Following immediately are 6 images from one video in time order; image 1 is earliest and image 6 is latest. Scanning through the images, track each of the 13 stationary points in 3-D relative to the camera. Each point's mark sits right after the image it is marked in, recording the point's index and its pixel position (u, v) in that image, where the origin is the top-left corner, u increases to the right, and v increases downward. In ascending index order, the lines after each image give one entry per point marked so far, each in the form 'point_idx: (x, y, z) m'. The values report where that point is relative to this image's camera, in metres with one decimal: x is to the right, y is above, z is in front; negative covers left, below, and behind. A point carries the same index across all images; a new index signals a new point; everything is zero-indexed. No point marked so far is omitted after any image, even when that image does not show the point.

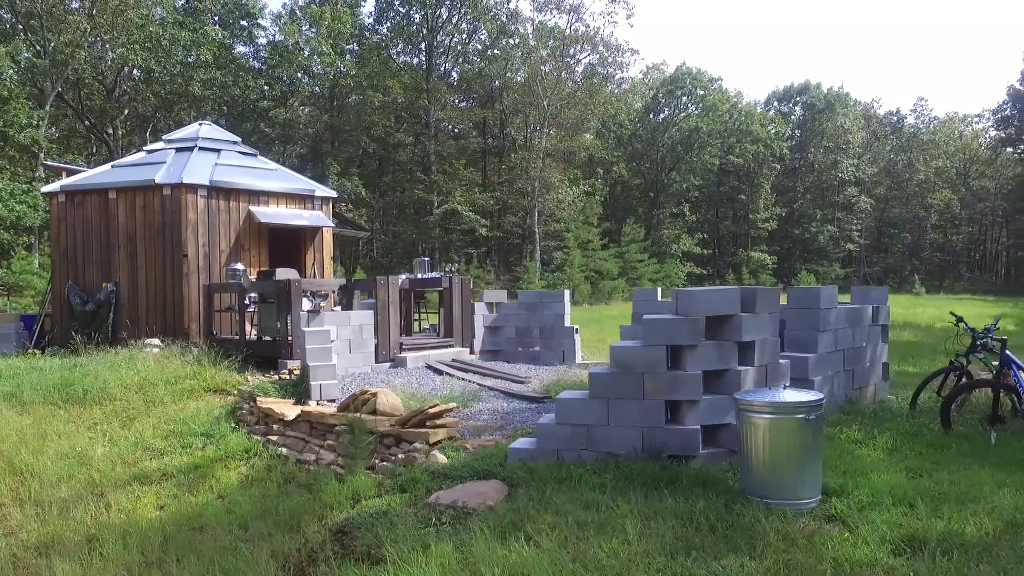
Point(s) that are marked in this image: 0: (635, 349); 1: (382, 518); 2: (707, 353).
0: (+0.6, -0.3, +3.9) m
1: (-0.6, -1.0, +3.7) m
2: (+0.9, -0.3, +3.9) m
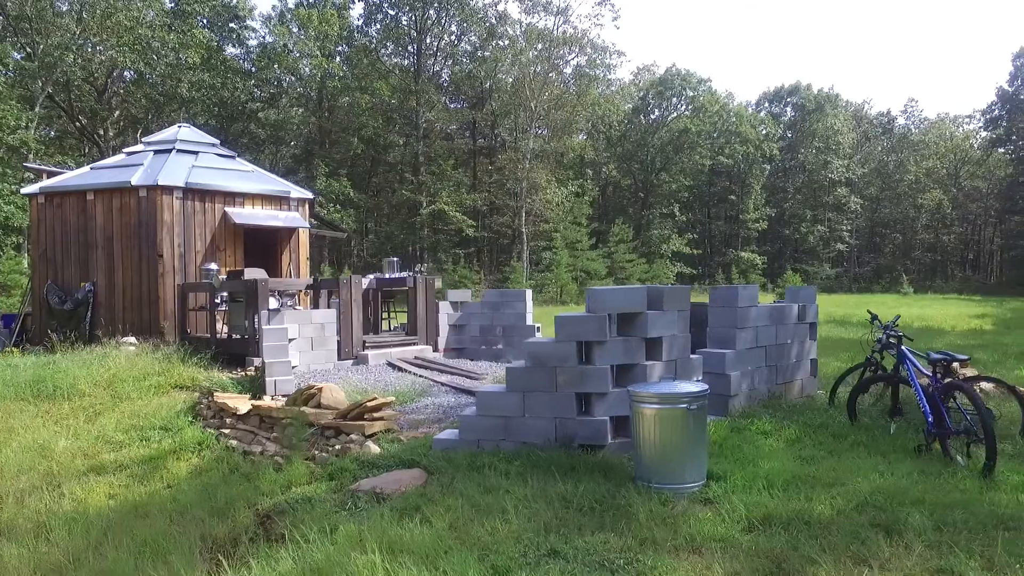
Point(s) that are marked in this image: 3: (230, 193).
0: (+0.2, -0.3, +4.1) m
1: (-1.0, -1.0, +3.9) m
2: (+0.5, -0.3, +4.1) m
3: (-3.9, +1.3, +11.2) m
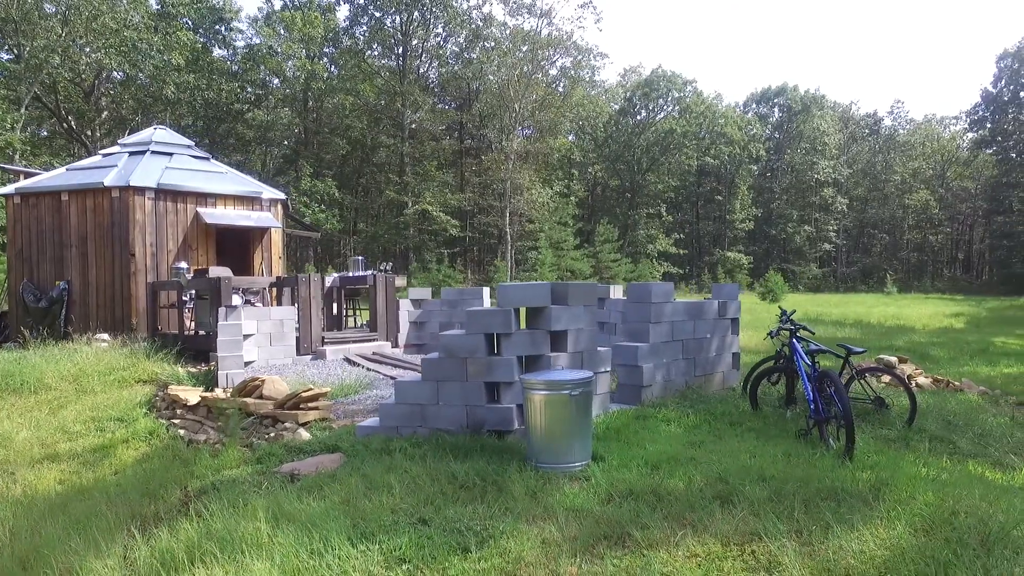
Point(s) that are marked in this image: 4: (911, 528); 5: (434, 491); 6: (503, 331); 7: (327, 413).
0: (-0.3, -0.3, +4.4) m
1: (-1.4, -1.0, +4.2) m
2: (0.0, -0.3, +4.4) m
3: (-4.4, +1.3, +11.5) m
4: (+1.3, -0.8, +2.7) m
5: (-0.3, -0.8, +3.3) m
6: (0.0, -0.2, +4.4) m
7: (-1.3, -0.8, +5.5) m
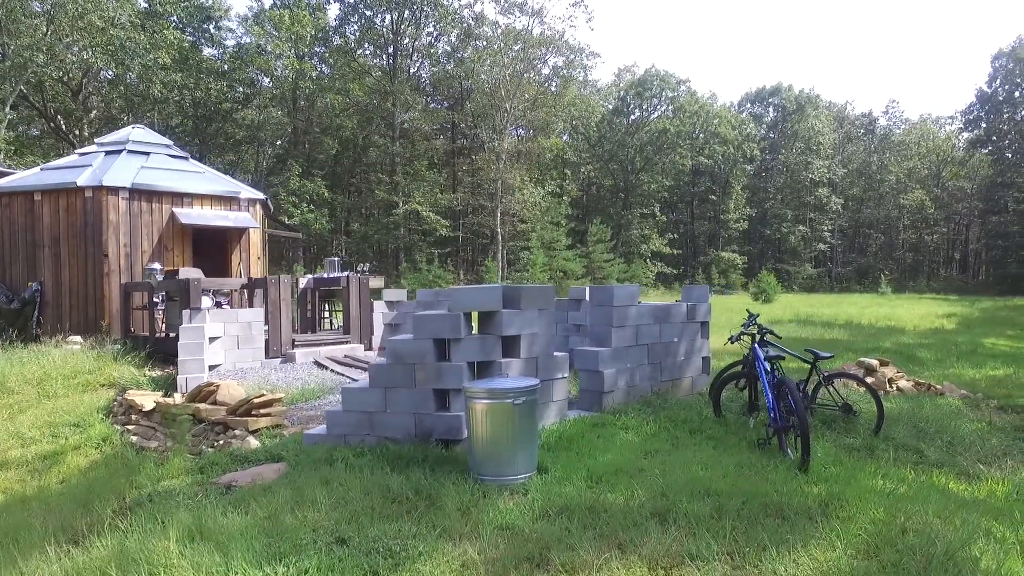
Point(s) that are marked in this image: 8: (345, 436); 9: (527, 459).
0: (-0.6, -0.3, +4.3) m
1: (-1.7, -1.0, +4.0) m
2: (-0.2, -0.3, +4.2) m
3: (-4.7, +1.3, +11.4) m
4: (+1.1, -0.8, +2.5) m
5: (-0.6, -0.9, +3.2) m
6: (-0.3, -0.2, +4.2) m
7: (-1.5, -0.9, +5.4) m
8: (-0.9, -0.8, +4.4) m
9: (+0.1, -0.8, +3.6) m
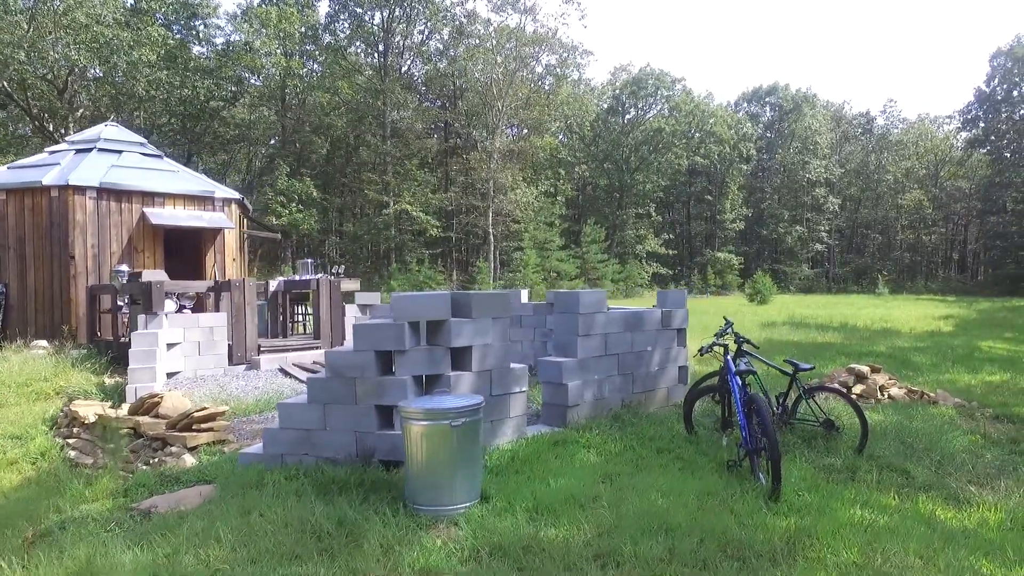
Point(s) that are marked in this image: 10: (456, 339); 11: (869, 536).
0: (-0.8, -0.3, +3.9) m
1: (-1.9, -1.1, +3.7) m
2: (-0.5, -0.3, +3.9) m
3: (-4.9, +1.3, +11.0) m
4: (+0.8, -0.8, +2.2) m
5: (-0.8, -0.9, +2.8) m
6: (-0.6, -0.3, +3.8) m
7: (-1.8, -0.9, +5.0) m
8: (-1.2, -0.8, +4.1) m
9: (-0.2, -0.8, +3.3) m
10: (-0.3, -0.3, +4.0) m
11: (+1.2, -0.9, +2.8) m
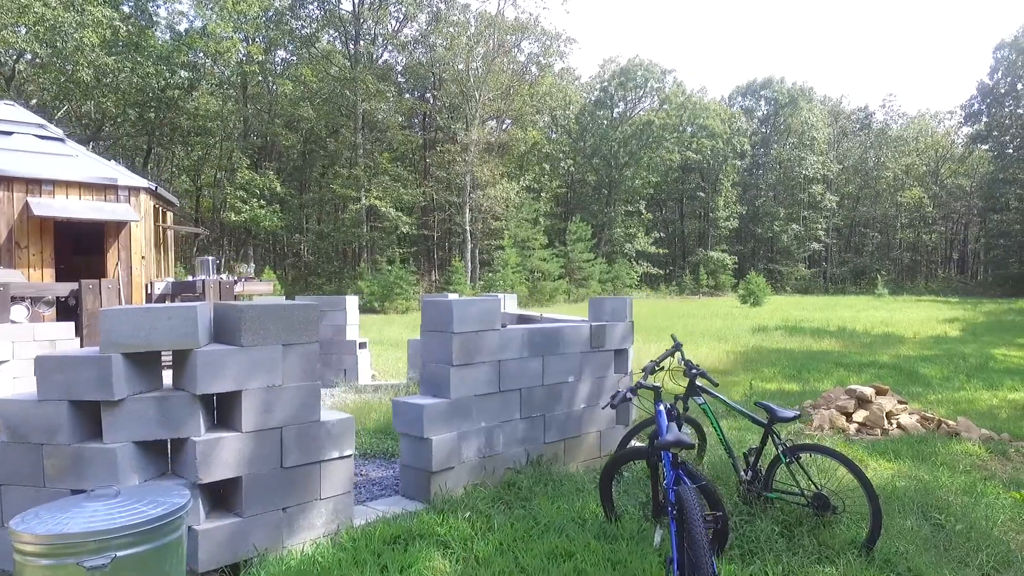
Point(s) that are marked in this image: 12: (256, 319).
0: (-1.4, -0.3, +2.4) m
1: (-2.6, -1.1, +2.1) m
2: (-1.1, -0.4, +2.3) m
3: (-5.6, +1.3, +9.5) m
4: (+0.2, -0.9, +0.6) m
5: (-1.4, -0.9, +1.3) m
6: (-1.2, -0.3, +2.3) m
7: (-2.4, -0.9, +3.5) m
8: (-1.8, -0.9, +2.6) m
9: (-0.8, -0.8, +1.7) m
10: (-0.9, -0.3, +2.4) m
11: (+0.6, -0.9, +1.3) m
12: (-0.8, -0.1, +2.5) m
